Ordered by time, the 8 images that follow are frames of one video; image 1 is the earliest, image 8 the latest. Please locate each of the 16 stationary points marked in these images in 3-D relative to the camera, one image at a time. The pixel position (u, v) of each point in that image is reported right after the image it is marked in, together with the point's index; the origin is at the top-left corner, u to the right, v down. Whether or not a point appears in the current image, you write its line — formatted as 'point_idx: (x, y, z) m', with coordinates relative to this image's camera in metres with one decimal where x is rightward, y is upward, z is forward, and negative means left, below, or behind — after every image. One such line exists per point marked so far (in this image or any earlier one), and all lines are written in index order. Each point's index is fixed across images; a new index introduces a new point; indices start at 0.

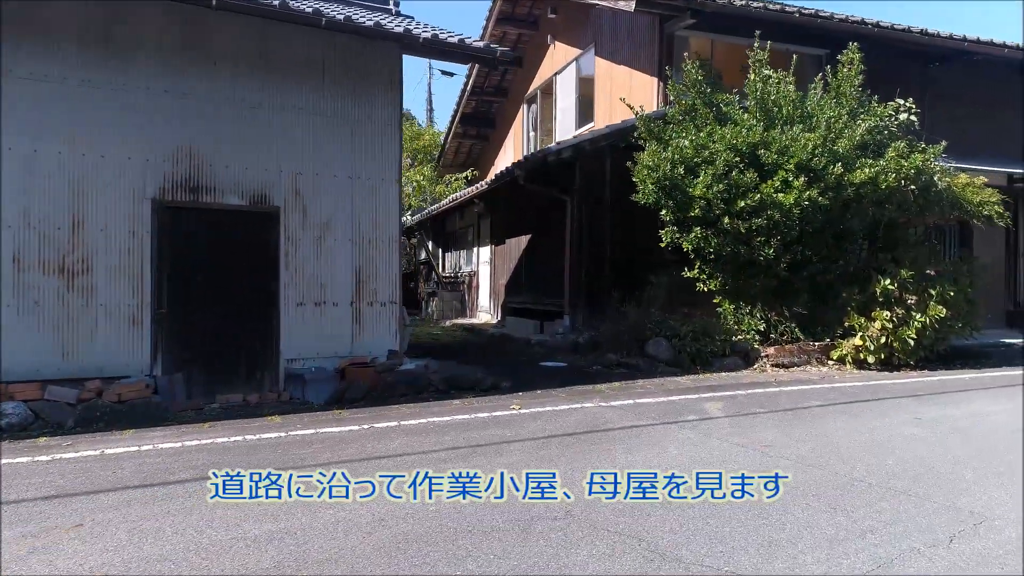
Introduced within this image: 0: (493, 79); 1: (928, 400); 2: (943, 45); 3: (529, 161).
0: (-0.5, +5.2, +17.7) m
1: (+4.0, -1.1, +7.0) m
2: (+7.0, +3.9, +11.6) m
3: (+0.2, +1.7, +10.0) m
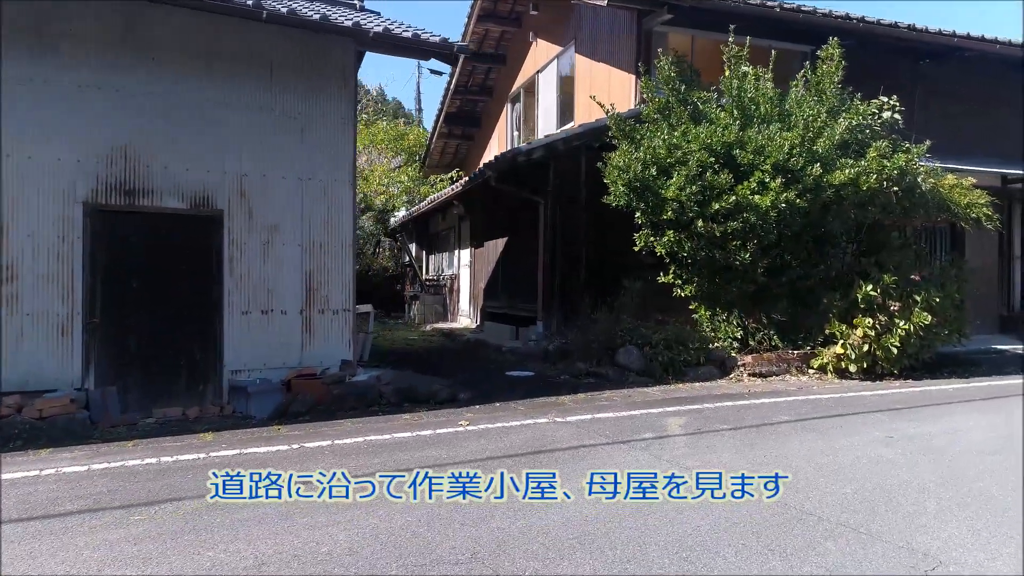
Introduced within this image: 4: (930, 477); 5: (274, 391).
0: (-0.8, +5.1, +17.3) m
1: (+3.6, -1.2, +6.6) m
2: (+6.6, +3.8, +11.2) m
3: (-0.2, +1.6, +9.6) m
4: (+2.6, -1.2, +4.5) m
5: (-2.3, -1.0, +6.8) m
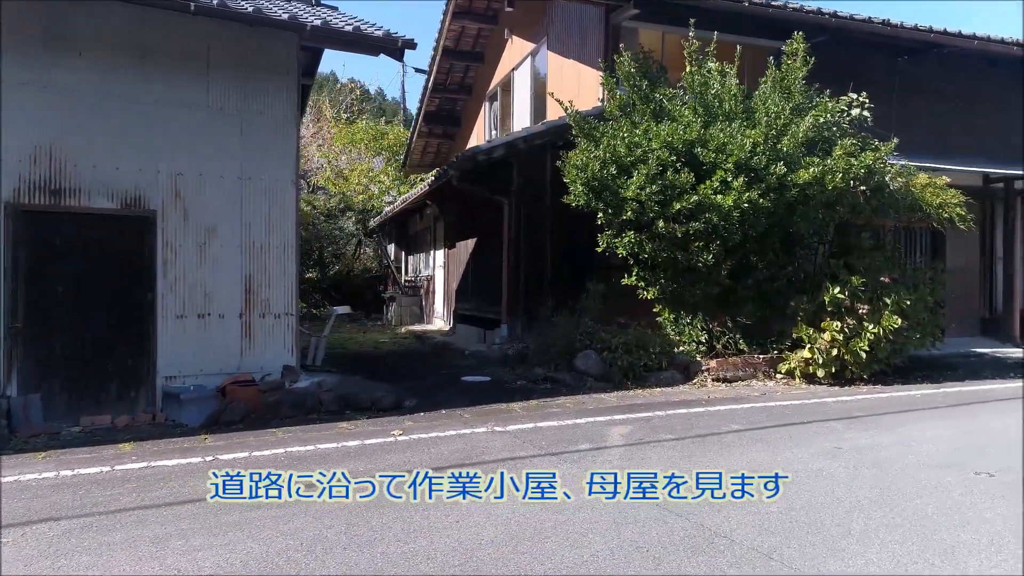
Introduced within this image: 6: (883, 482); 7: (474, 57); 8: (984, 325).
0: (-1.3, +5.1, +17.0) m
1: (+3.1, -1.2, +6.3) m
2: (+6.0, +3.8, +10.9) m
3: (-0.7, +1.6, +9.3) m
4: (+2.1, -1.2, +4.2) m
5: (-2.8, -1.0, +6.6) m
6: (+2.3, -1.2, +4.5) m
7: (-0.9, +5.3, +16.4) m
8: (+8.4, -0.7, +12.7) m
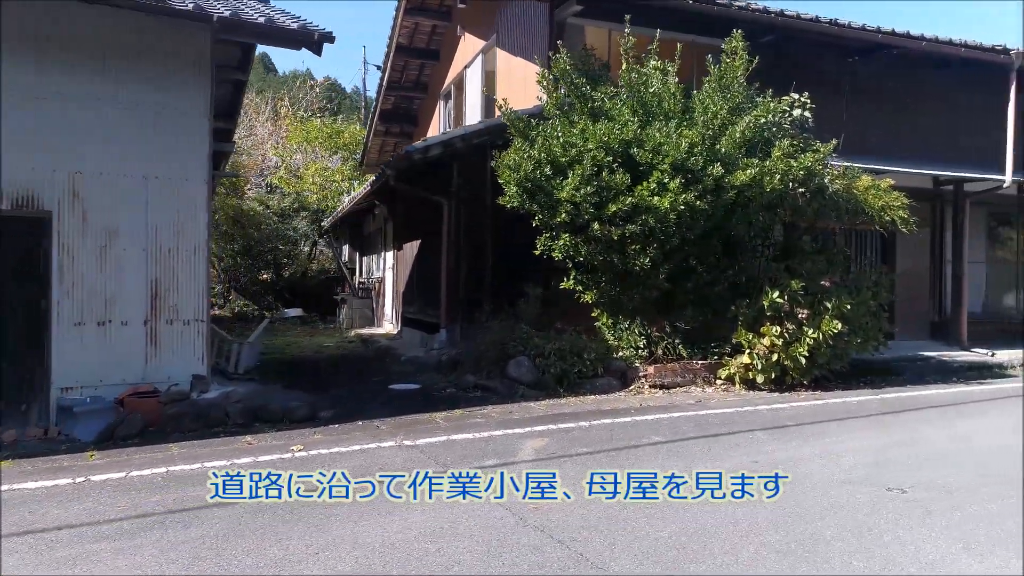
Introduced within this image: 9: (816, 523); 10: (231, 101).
0: (-2.4, +5.0, +16.7) m
1: (+2.4, -1.2, +6.1) m
2: (+5.2, +3.8, +10.8) m
3: (-1.5, +1.6, +9.0) m
4: (+1.4, -1.3, +4.0) m
5: (-3.5, -1.1, +6.2) m
6: (+1.6, -1.3, +4.3) m
7: (-1.9, +5.3, +16.1) m
8: (+7.5, -0.7, +12.7) m
9: (+1.6, -1.3, +3.9) m
10: (-4.1, +2.7, +10.5) m
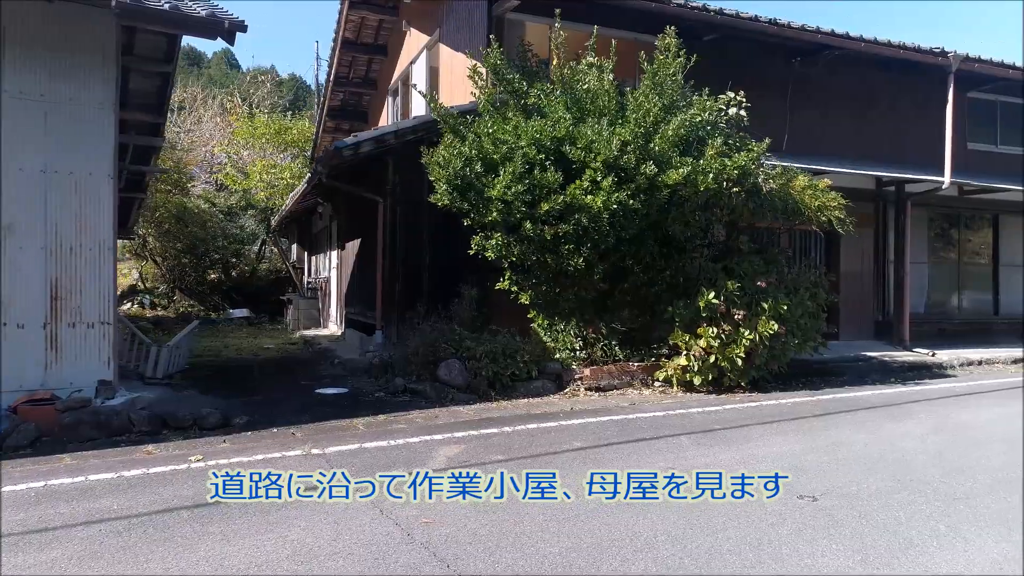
0: (-3.5, +5.0, +16.3) m
1: (+1.7, -1.2, +6.0) m
2: (+4.3, +3.8, +10.8) m
3: (-2.3, +1.6, +8.7) m
4: (+0.8, -1.3, +3.8) m
5: (-4.2, -1.1, +5.8) m
6: (+1.0, -1.3, +4.1) m
7: (-3.0, +5.3, +15.8) m
8: (+6.5, -0.7, +12.8) m
9: (+1.1, -1.3, +3.7) m
10: (-5.0, +2.7, +10.1) m
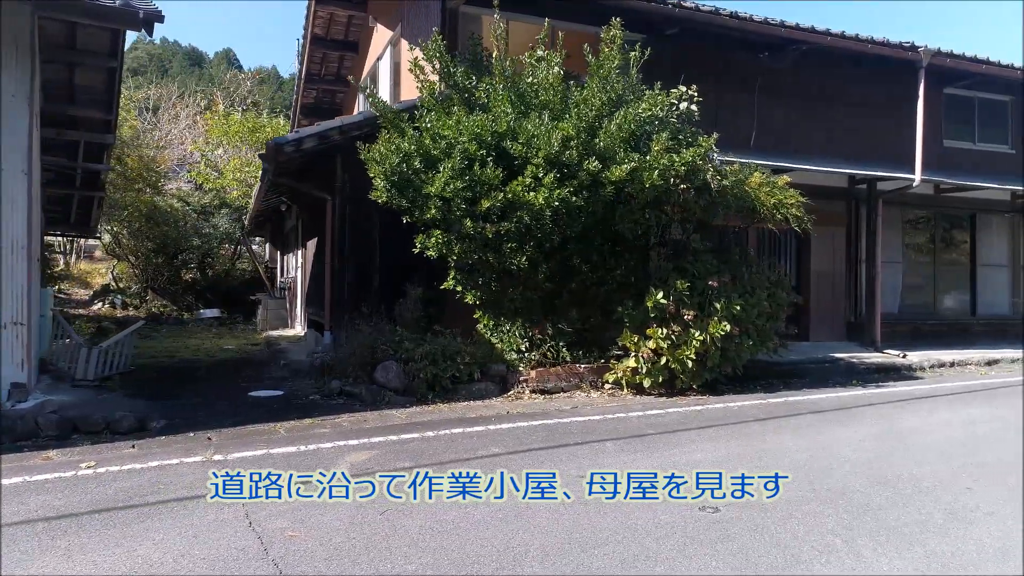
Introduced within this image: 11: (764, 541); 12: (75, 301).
0: (-4.1, +5.0, +16.1) m
1: (+1.0, -1.2, +5.8) m
2: (+3.7, +3.8, +10.5) m
3: (-2.9, +1.6, +8.5) m
4: (+0.2, -1.3, +3.6) m
5: (-4.9, -1.1, +5.6) m
6: (+0.4, -1.3, +3.9) m
7: (-3.6, +5.3, +15.6) m
8: (+5.9, -0.7, +12.5) m
9: (+0.4, -1.3, +3.5) m
10: (-5.6, +2.7, +9.9) m
11: (+1.3, -1.3, +3.6) m
12: (-11.0, -0.3, +18.0) m
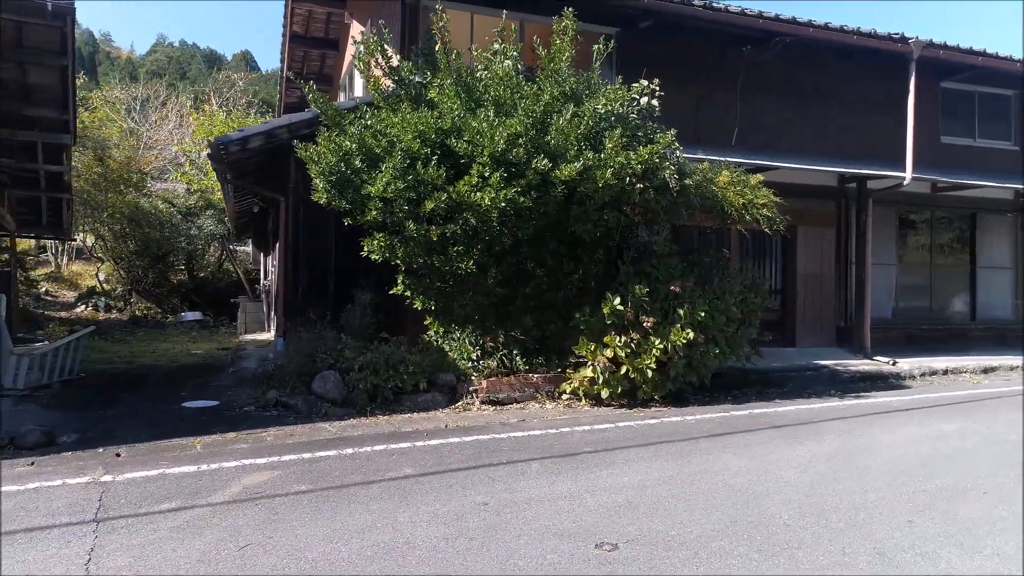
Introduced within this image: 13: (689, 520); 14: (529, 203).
0: (-4.5, +5.0, +15.8) m
1: (+0.4, -1.3, +5.3) m
2: (+3.2, +3.7, +10.0) m
3: (-3.5, +1.5, +8.2) m
4: (-0.5, -1.3, +3.2) m
5: (-5.5, -1.1, +5.3) m
6: (-0.3, -1.3, +3.5) m
7: (-3.9, +5.2, +15.3) m
8: (+5.4, -0.8, +12.0) m
9: (-0.3, -1.3, +3.1) m
10: (-6.1, +2.7, +9.7) m
11: (+0.6, -1.3, +3.2) m
12: (-11.3, -0.4, +17.9) m
13: (+1.0, -1.3, +4.1) m
14: (+0.2, +0.8, +7.2) m
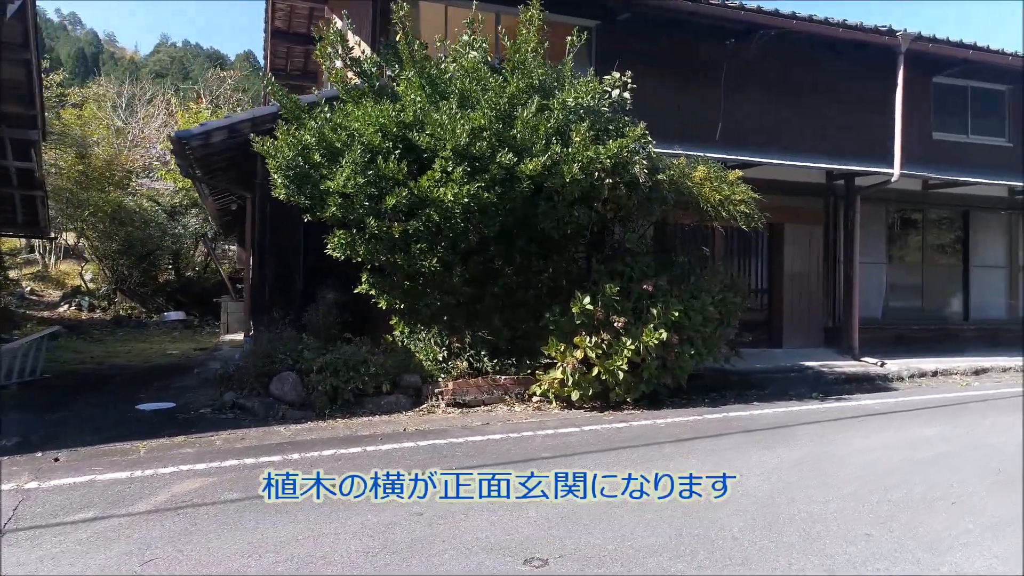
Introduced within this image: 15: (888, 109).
0: (-4.8, +5.0, +15.6) m
1: (+0.1, -1.3, +5.1) m
2: (+2.9, +3.7, +9.8) m
3: (-3.8, +1.5, +8.0) m
4: (-0.8, -1.3, +3.0) m
5: (-5.8, -1.1, +5.1) m
6: (-0.6, -1.3, +3.2) m
7: (-4.2, +5.2, +15.0) m
8: (+5.1, -0.8, +11.7) m
9: (-0.6, -1.3, +2.8) m
10: (-6.4, +2.7, +9.5) m
11: (+0.3, -1.3, +3.0) m
12: (-11.6, -0.4, +17.7) m
13: (+0.6, -1.3, +3.8) m
14: (-0.2, +0.9, +6.9) m
15: (+5.9, +3.0, +11.7) m
